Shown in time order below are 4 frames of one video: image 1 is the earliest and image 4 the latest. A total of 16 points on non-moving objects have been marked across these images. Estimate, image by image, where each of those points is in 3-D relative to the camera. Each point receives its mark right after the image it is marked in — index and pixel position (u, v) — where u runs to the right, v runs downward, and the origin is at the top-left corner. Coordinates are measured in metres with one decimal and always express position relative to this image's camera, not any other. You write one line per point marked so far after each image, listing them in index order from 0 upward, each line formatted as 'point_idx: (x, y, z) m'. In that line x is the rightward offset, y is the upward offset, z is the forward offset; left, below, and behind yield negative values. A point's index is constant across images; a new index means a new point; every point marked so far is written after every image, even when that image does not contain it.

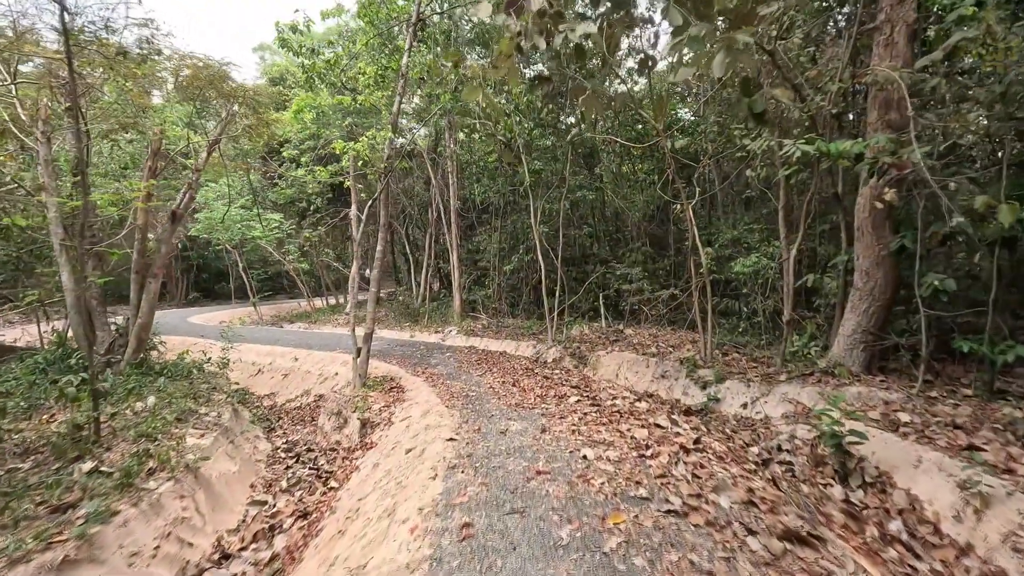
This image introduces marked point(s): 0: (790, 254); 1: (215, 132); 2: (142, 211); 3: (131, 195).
0: (+4.0, +0.5, +7.7) m
1: (-4.7, +2.5, +8.5) m
2: (-5.0, +1.1, +7.3) m
3: (-5.2, +1.3, +7.4) m
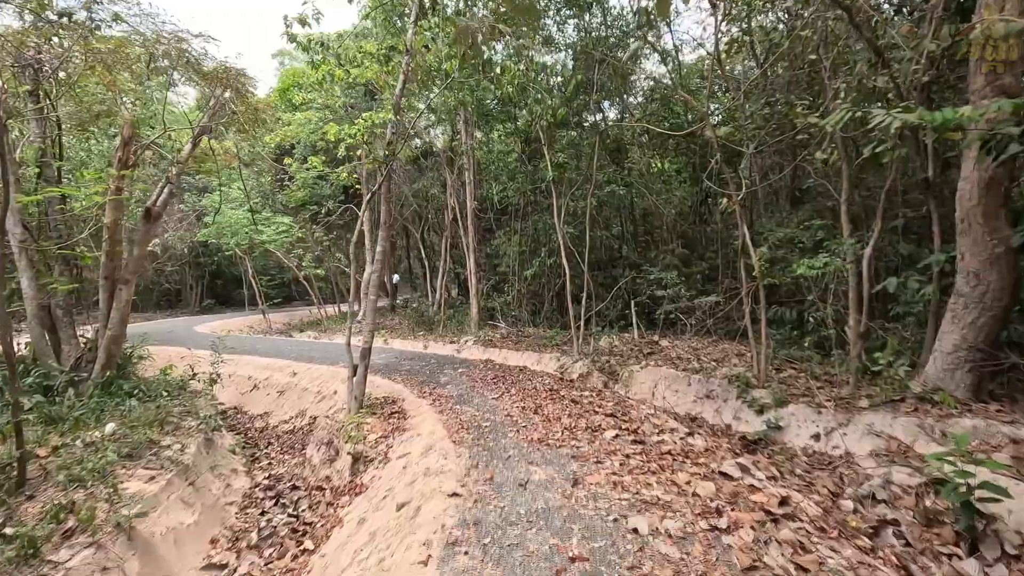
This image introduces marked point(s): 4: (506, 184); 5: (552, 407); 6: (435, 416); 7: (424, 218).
0: (+4.2, +0.4, +6.5) m
1: (-4.4, +2.3, +7.6) m
2: (-4.7, +1.0, +6.4) m
3: (-4.9, +1.2, +6.5) m
4: (-0.2, +2.7, +14.1) m
5: (+0.4, -1.2, +5.6) m
6: (-0.8, -1.3, +5.6) m
7: (-2.8, +2.2, +17.1) m
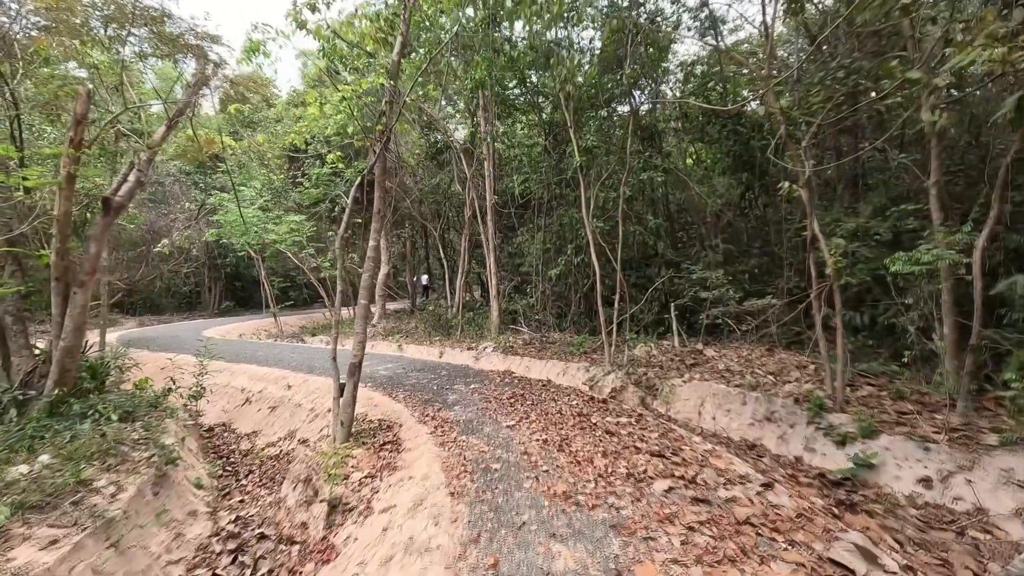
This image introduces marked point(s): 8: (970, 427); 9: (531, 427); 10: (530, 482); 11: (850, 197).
0: (+4.4, +0.4, +5.1) m
1: (-4.2, +2.3, +6.7) m
2: (-4.5, +0.9, +5.5) m
3: (-4.7, +1.2, +5.6) m
4: (+0.4, +2.7, +12.9) m
5: (+0.6, -1.3, +4.4) m
6: (-0.6, -1.3, +4.5) m
7: (-2.1, +2.2, +16.1) m
8: (+4.0, -1.2, +4.7) m
9: (+0.2, -1.3, +4.9) m
10: (+0.1, -1.3, +3.7) m
11: (+5.4, +1.5, +8.6) m
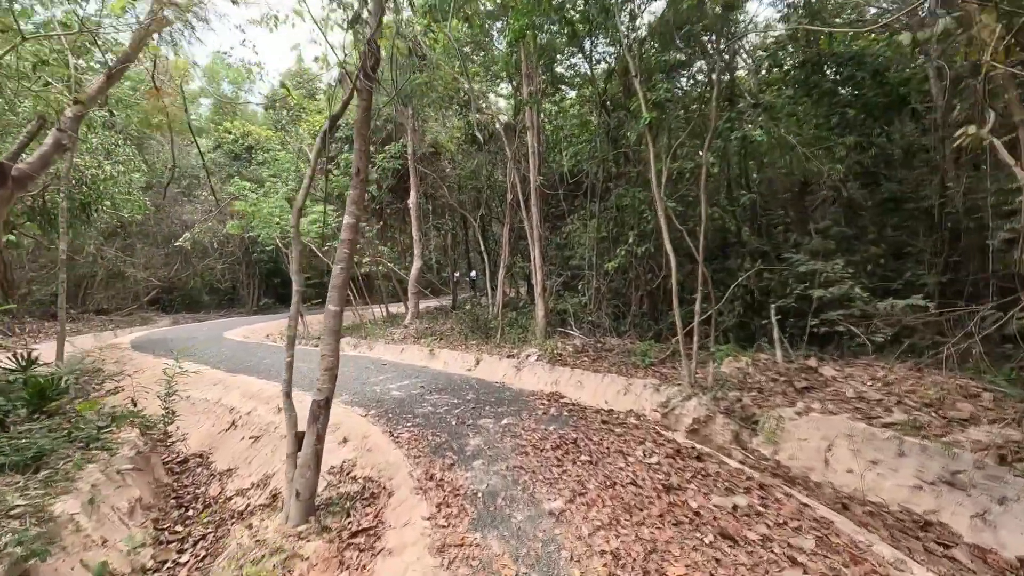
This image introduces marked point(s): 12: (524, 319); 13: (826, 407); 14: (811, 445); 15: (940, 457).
0: (+4.7, +0.4, +2.8) m
1: (-3.7, +2.3, +5.1) m
2: (-4.2, +0.9, +4.0) m
3: (-4.4, +1.2, +4.1) m
4: (+1.4, +2.8, +10.9) m
5: (+0.8, -1.3, +2.5) m
6: (-0.4, -1.3, +2.6) m
7: (-0.8, +2.3, +14.3) m
8: (+4.2, -1.2, +2.4) m
9: (+0.4, -1.2, +3.0) m
10: (+0.3, -1.3, +1.7) m
11: (+5.9, +1.5, +6.1) m
12: (+0.3, -0.7, +12.1) m
13: (+3.2, -1.2, +5.5) m
14: (+2.8, -1.5, +5.0) m
15: (+3.4, -1.3, +4.2) m
